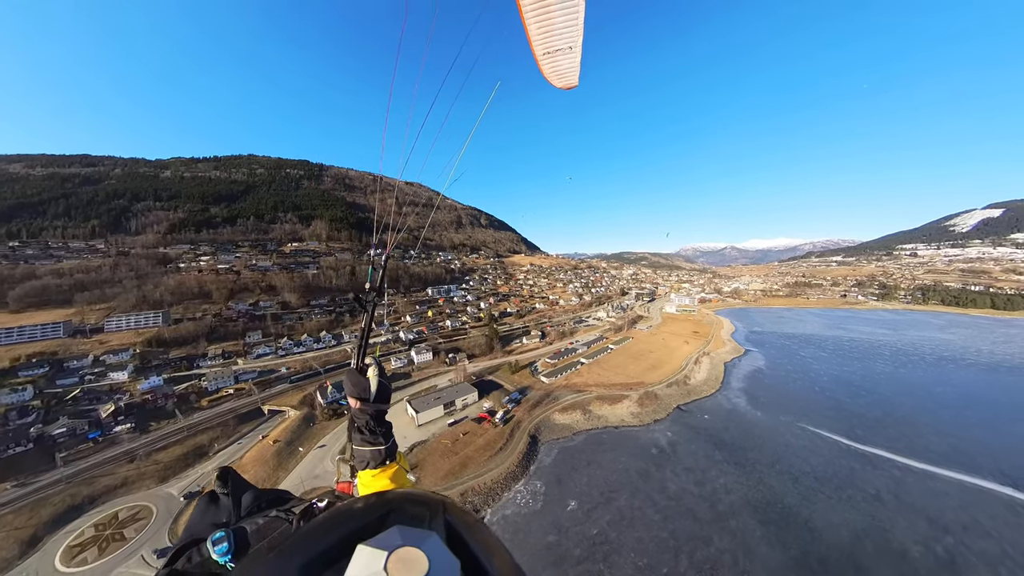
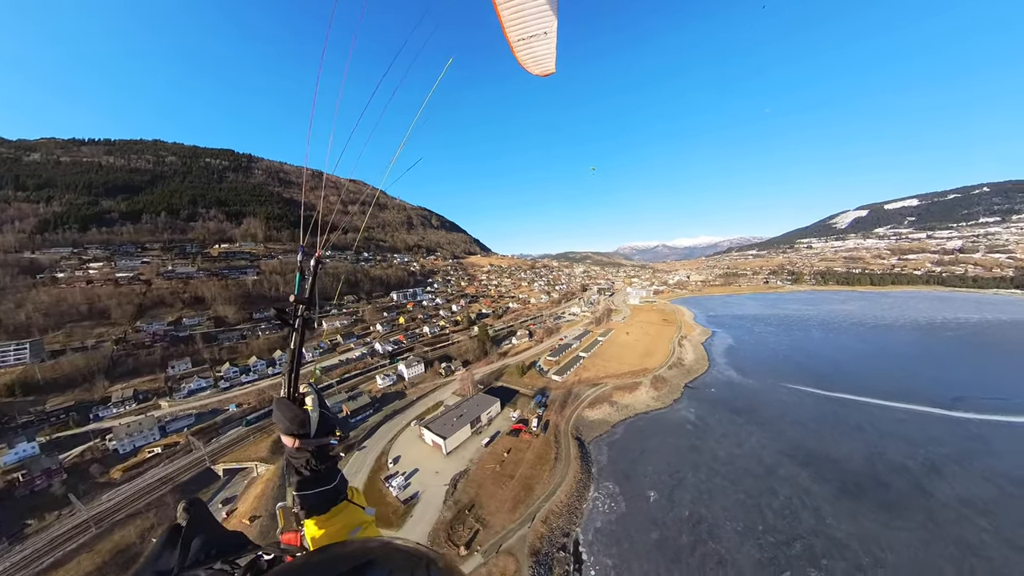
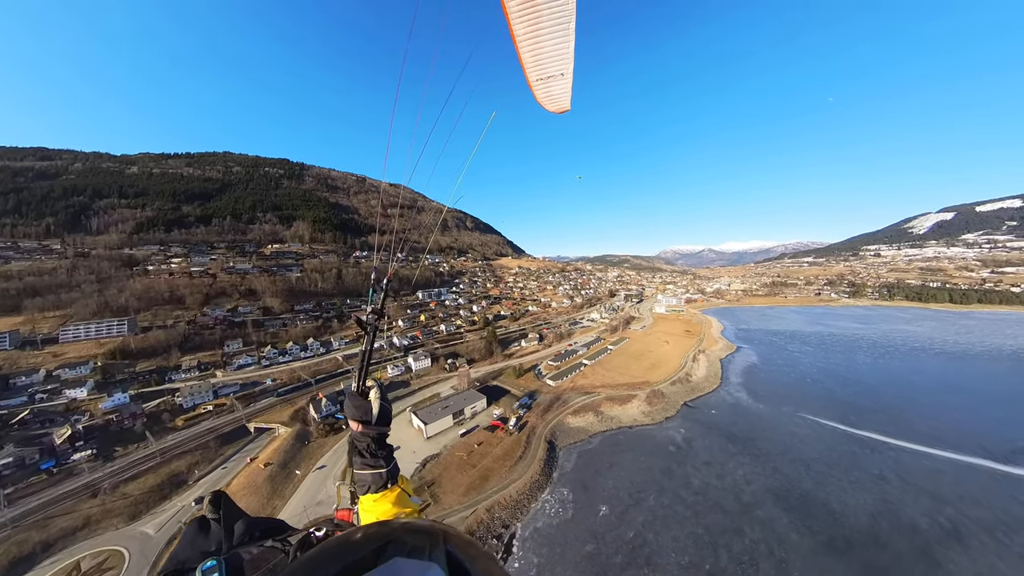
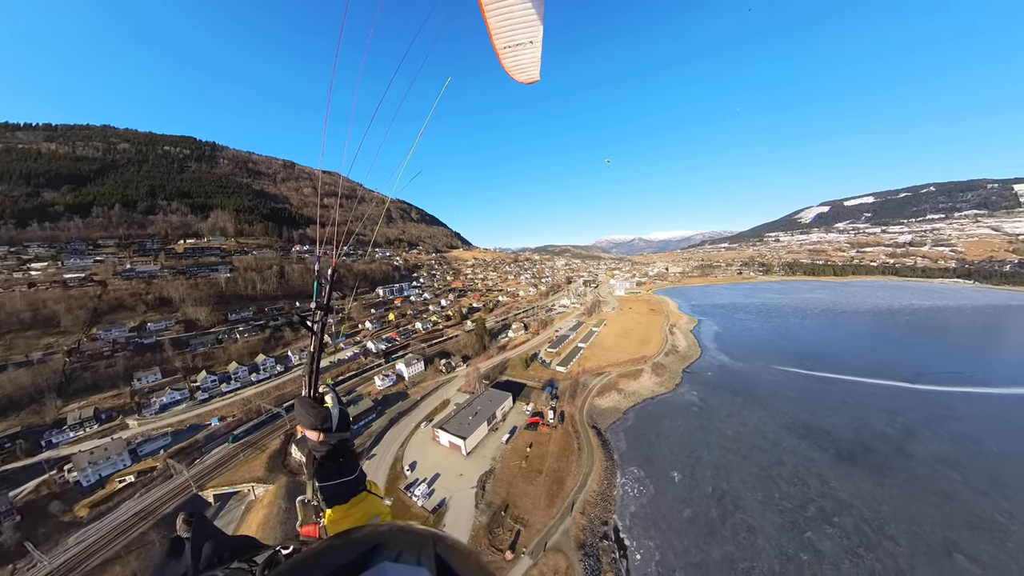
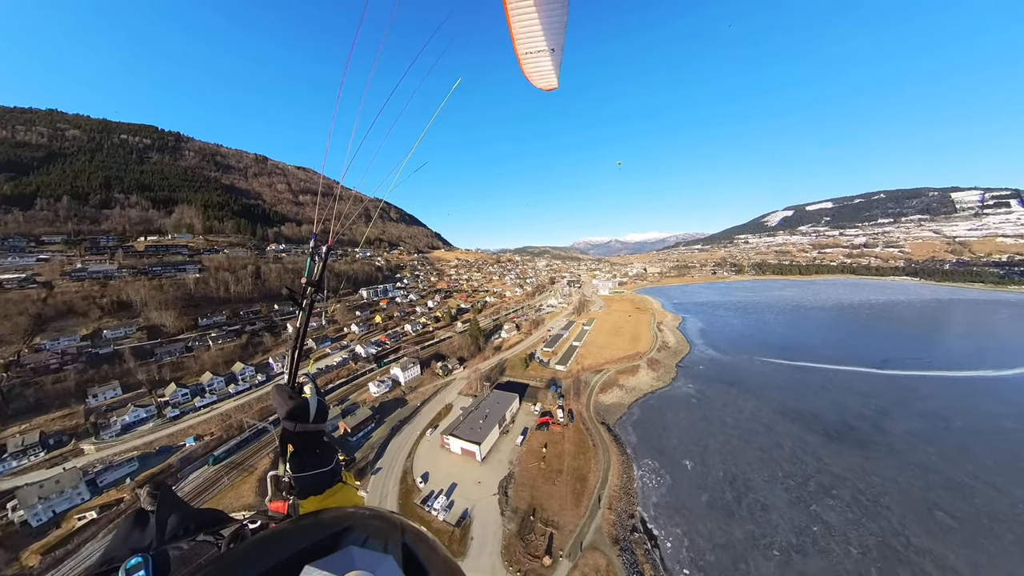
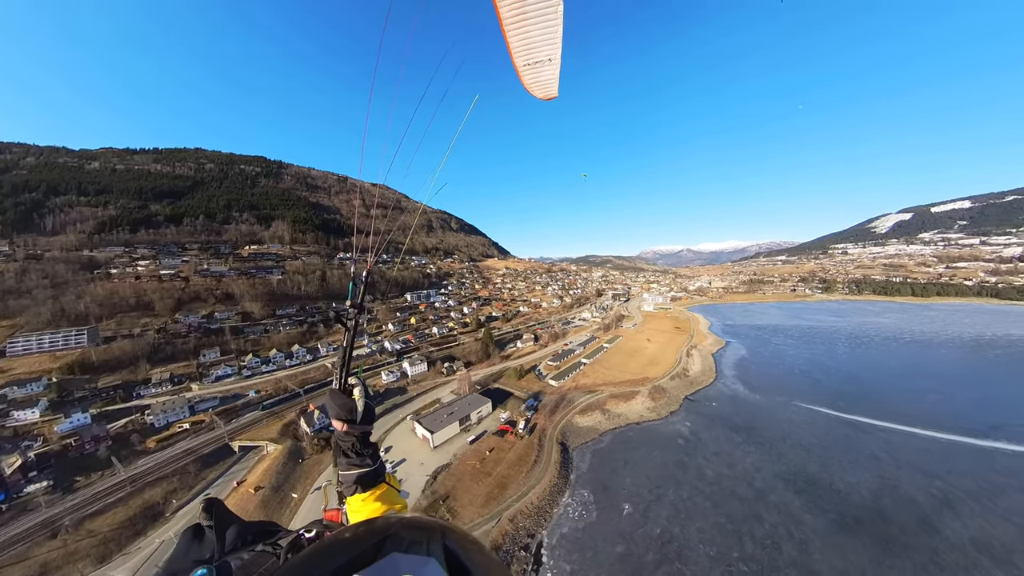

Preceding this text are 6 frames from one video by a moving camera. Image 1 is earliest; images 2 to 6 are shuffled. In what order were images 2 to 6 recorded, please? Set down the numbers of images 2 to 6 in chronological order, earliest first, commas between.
3, 6, 2, 4, 5
